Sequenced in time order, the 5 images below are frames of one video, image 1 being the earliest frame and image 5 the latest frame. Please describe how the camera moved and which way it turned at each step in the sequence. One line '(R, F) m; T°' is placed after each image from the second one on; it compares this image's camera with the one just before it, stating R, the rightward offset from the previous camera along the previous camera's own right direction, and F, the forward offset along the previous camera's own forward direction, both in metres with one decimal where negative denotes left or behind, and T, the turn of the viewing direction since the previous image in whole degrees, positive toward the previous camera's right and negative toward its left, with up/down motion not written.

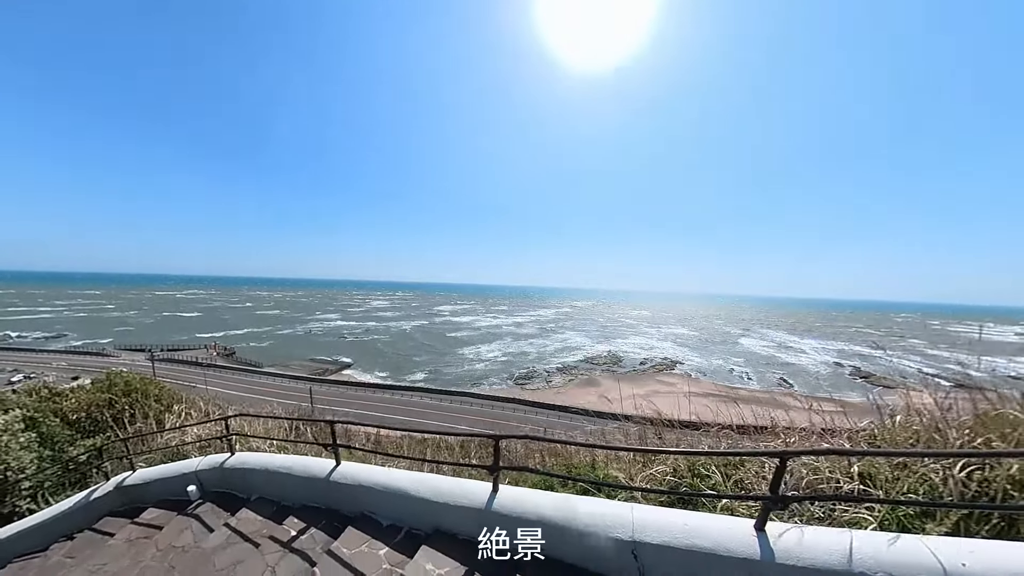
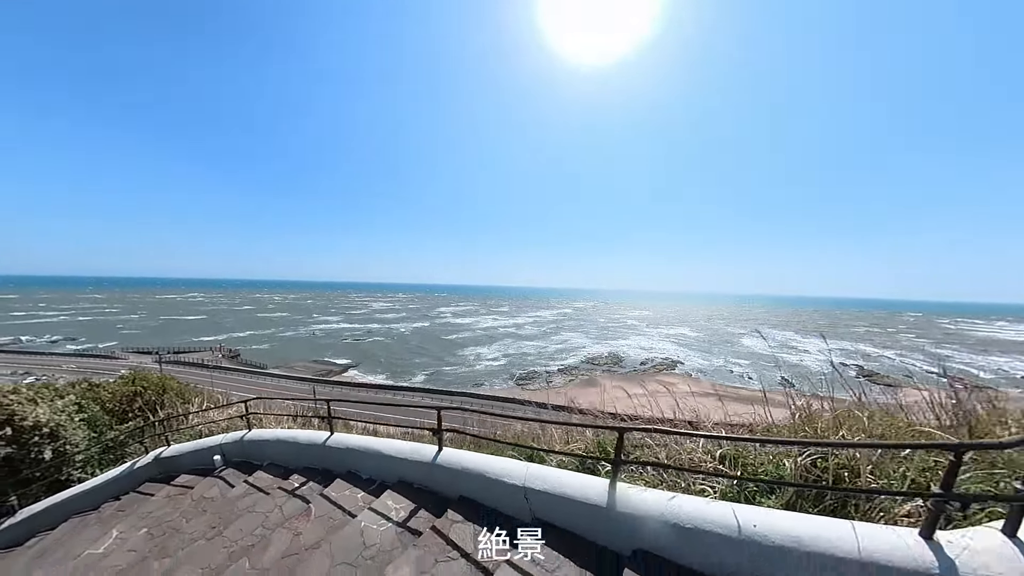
(+0.5, -0.9) m; 0°
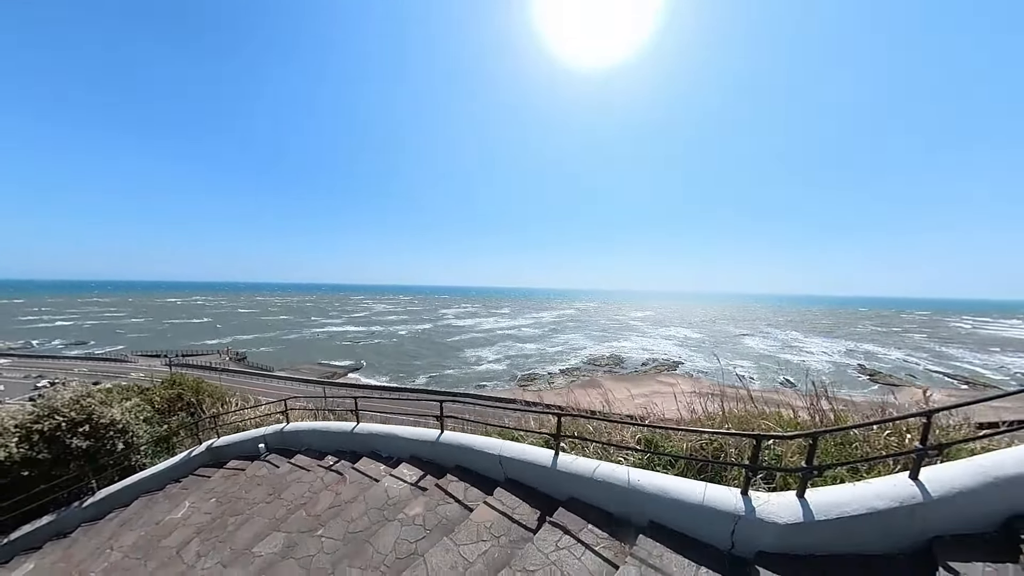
(+0.2, -1.0) m; 0°
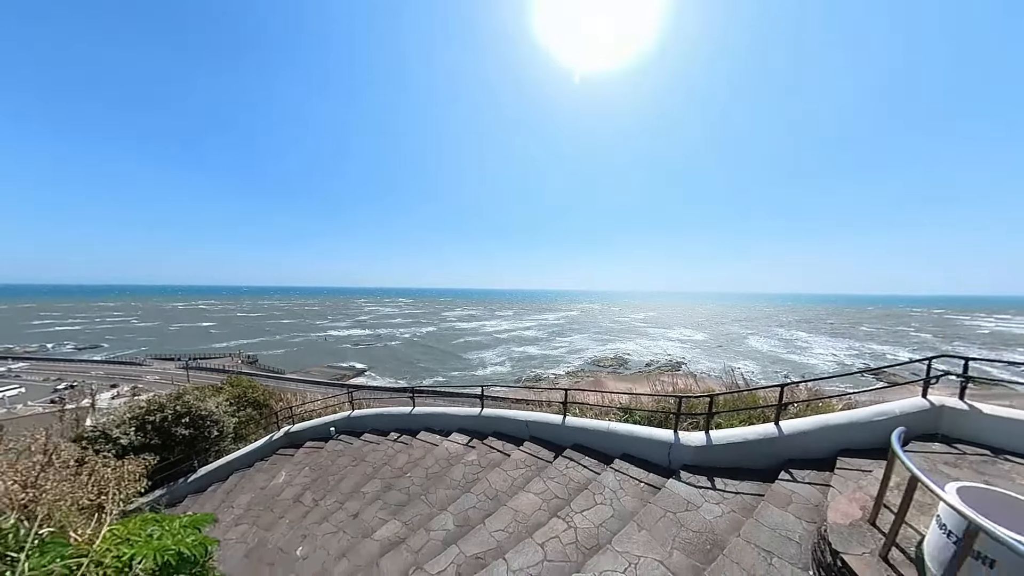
(-0.3, -1.6) m; 0°
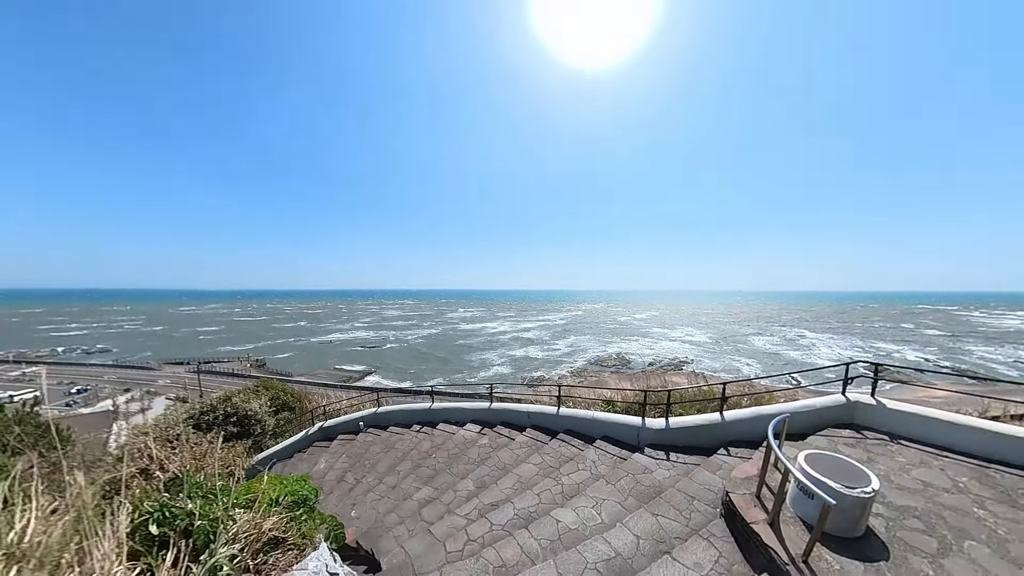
(0.0, -1.2) m; 0°
